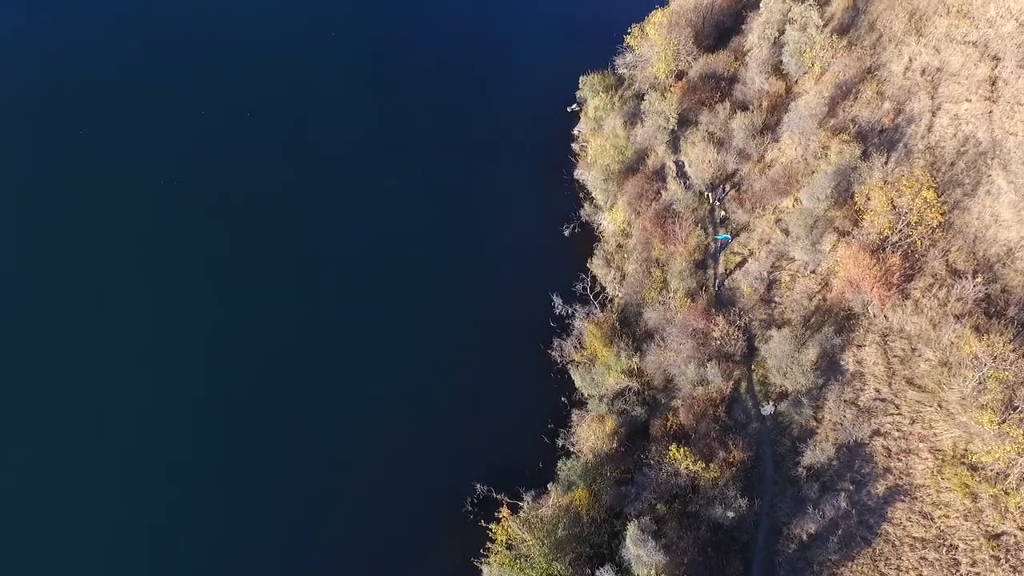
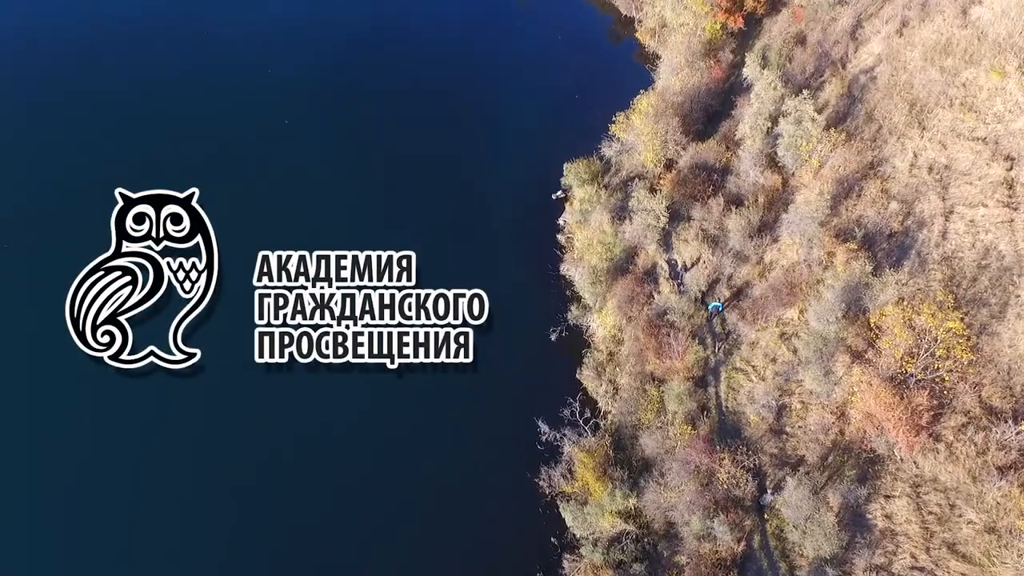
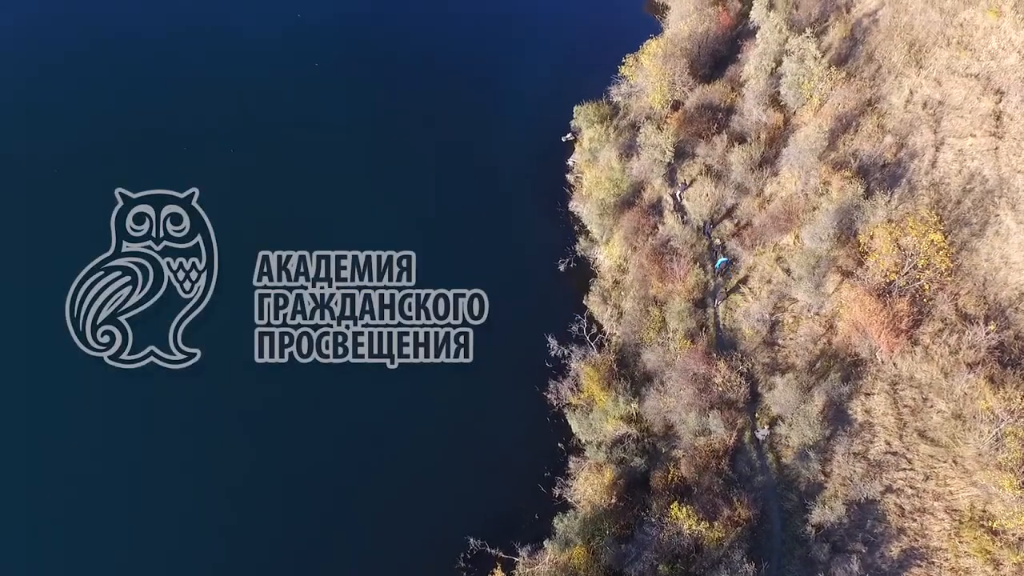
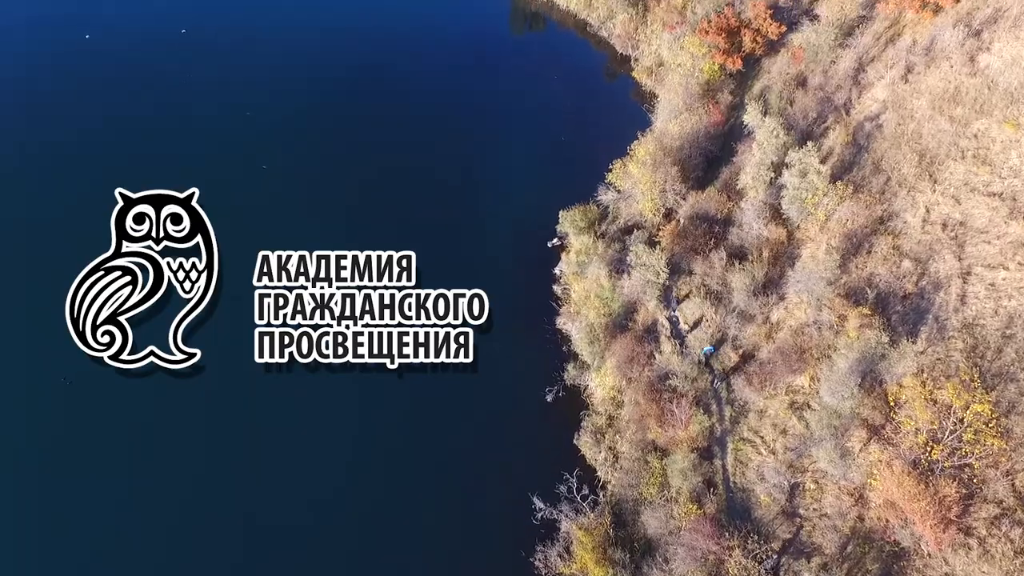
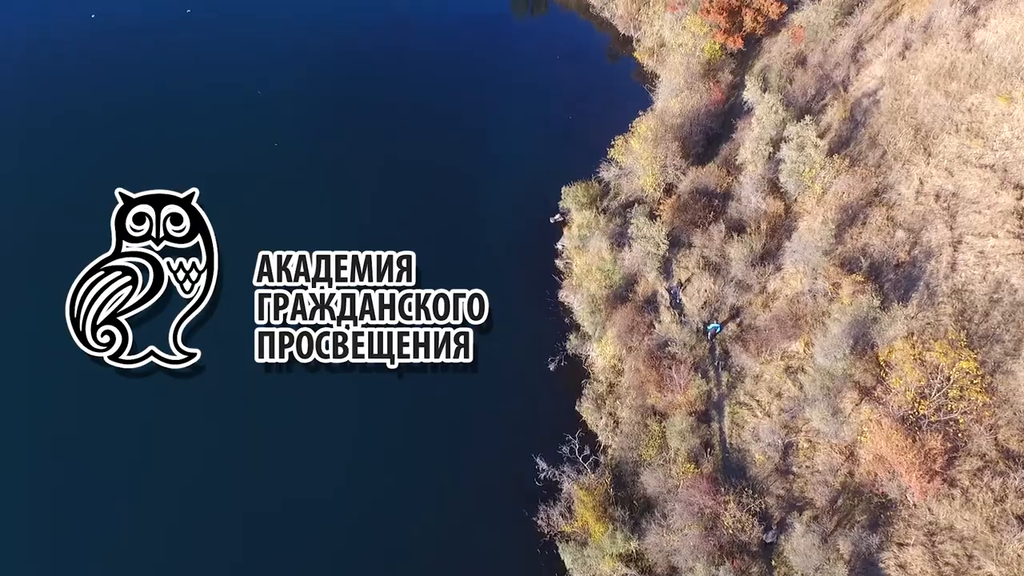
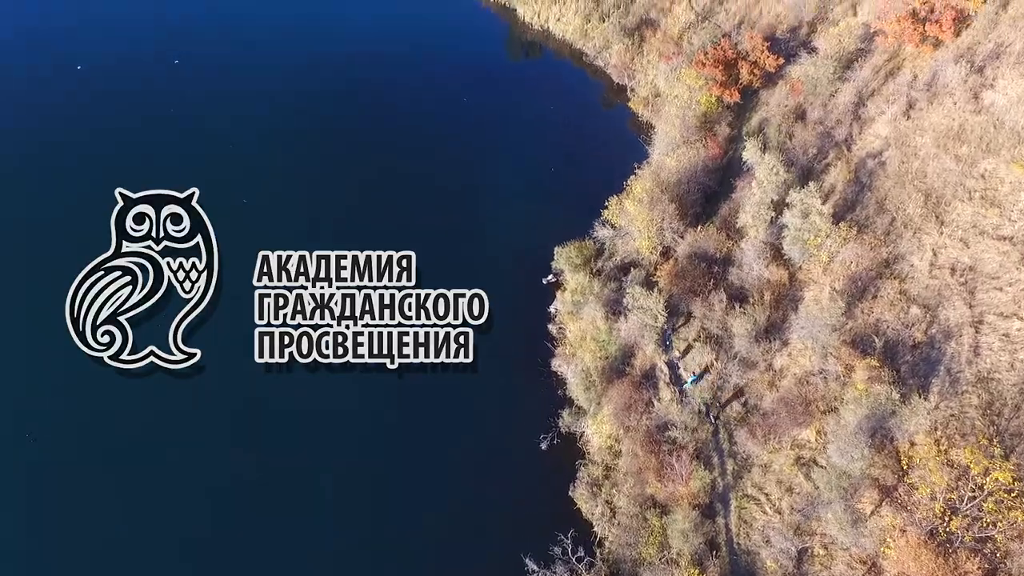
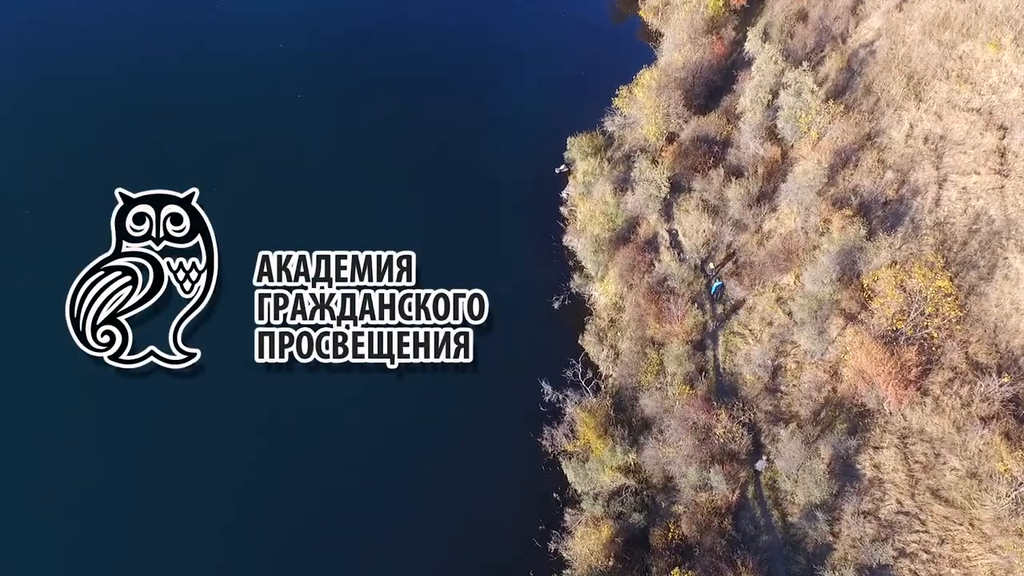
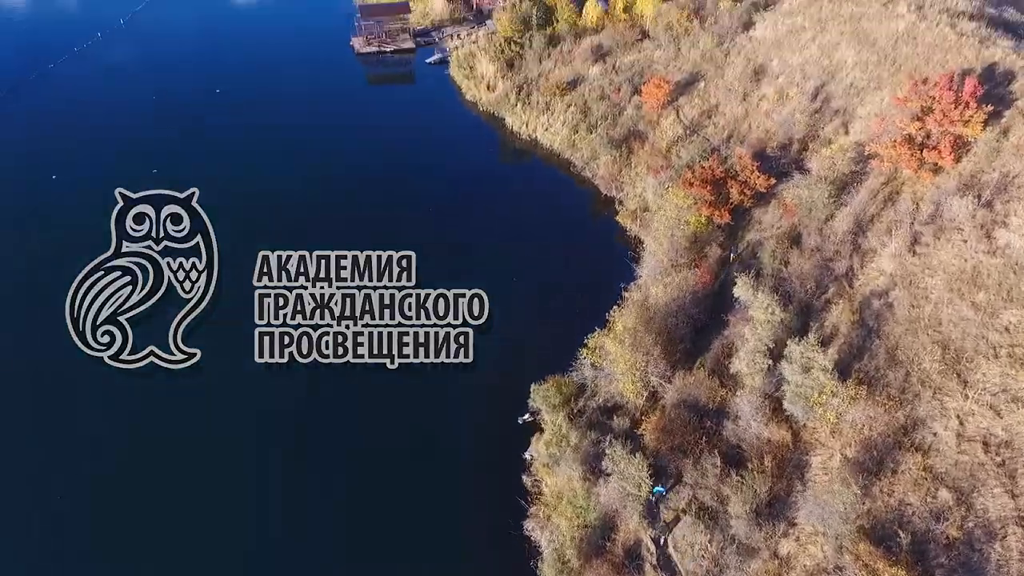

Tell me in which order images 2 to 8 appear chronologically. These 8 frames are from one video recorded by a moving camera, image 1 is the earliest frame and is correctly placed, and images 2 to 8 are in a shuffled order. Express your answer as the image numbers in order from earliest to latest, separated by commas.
3, 7, 2, 5, 4, 6, 8
